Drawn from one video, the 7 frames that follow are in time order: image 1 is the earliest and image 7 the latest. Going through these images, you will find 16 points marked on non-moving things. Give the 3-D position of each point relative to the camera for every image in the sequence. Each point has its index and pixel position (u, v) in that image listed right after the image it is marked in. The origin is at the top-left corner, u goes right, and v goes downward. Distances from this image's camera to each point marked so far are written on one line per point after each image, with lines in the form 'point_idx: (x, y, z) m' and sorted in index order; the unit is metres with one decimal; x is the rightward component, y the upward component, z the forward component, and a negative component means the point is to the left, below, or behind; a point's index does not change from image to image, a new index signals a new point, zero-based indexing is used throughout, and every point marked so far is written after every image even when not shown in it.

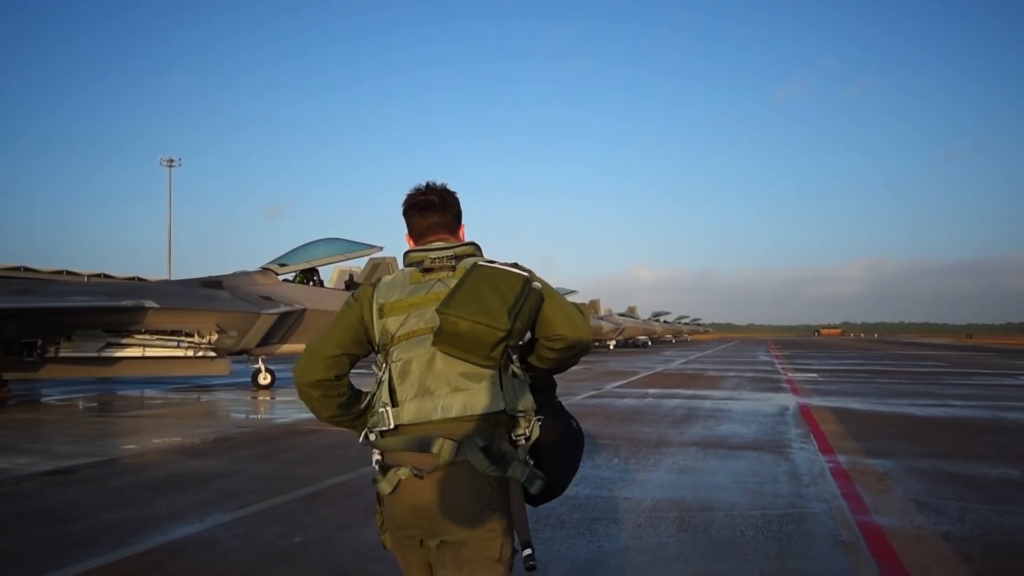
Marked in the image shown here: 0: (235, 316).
0: (-5.8, -0.6, +16.1) m
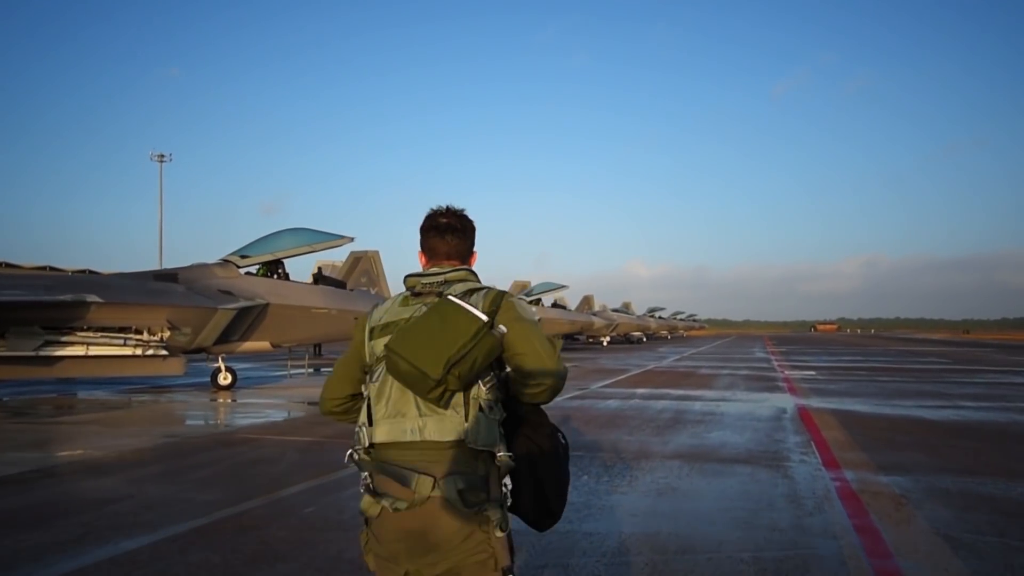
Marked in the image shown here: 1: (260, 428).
0: (-6.2, -0.4, +14.9) m
1: (-3.4, -1.9, +10.5) m
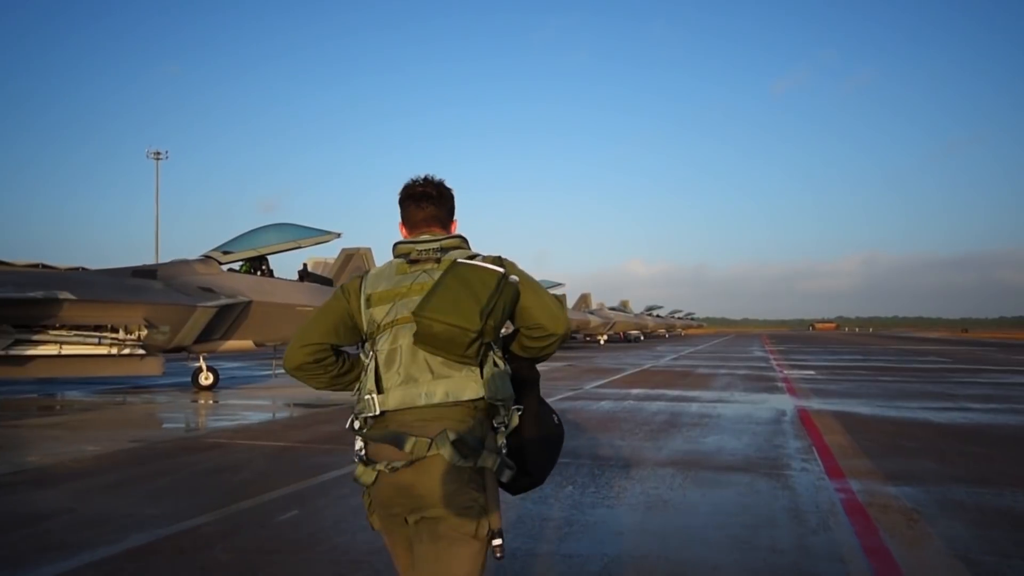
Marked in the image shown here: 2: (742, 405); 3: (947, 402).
0: (-6.4, -0.4, +14.4) m
1: (-3.6, -1.8, +10.0) m
2: (+3.9, -2.0, +13.1) m
3: (+7.6, -2.0, +13.6) m
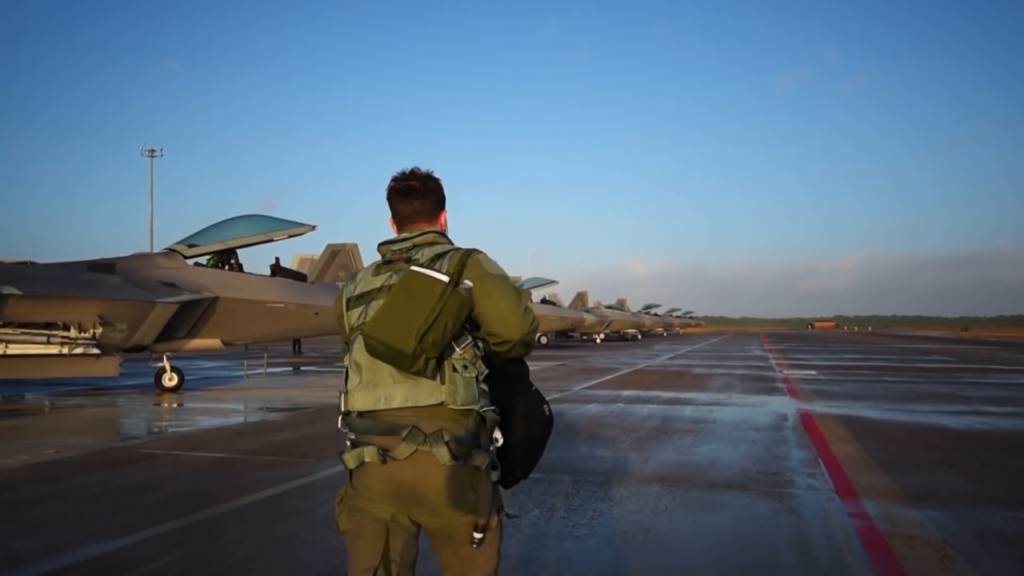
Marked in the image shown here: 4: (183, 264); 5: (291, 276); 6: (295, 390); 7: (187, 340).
0: (-6.8, -0.3, +13.4) m
1: (-3.9, -1.8, +9.0) m
2: (+3.5, -1.9, +12.1) m
3: (+7.3, -1.9, +12.6) m
4: (-6.4, +0.5, +15.0) m
5: (-4.8, +0.3, +16.8) m
6: (-4.8, -2.3, +17.0) m
7: (-6.2, -1.0, +14.8) m
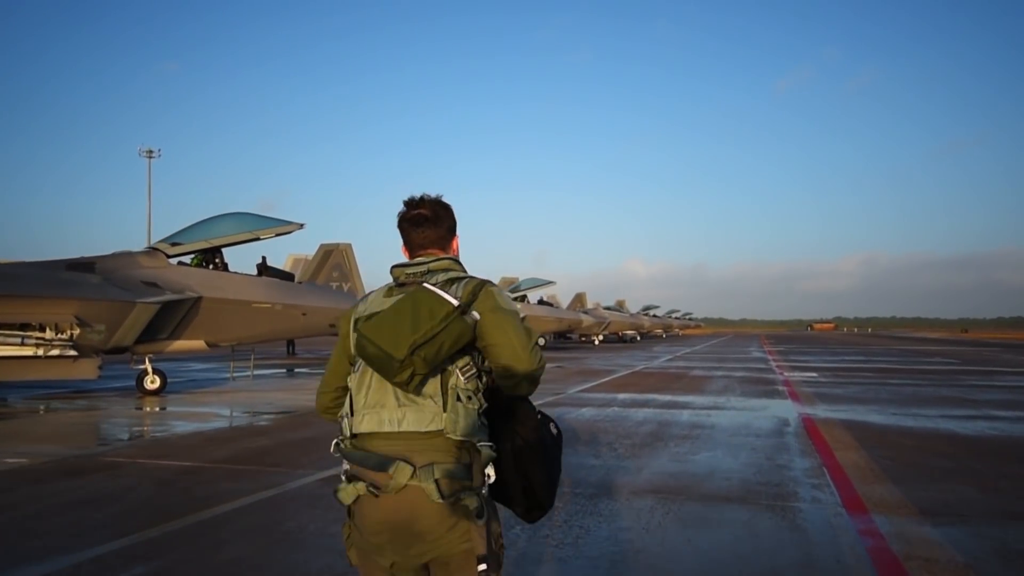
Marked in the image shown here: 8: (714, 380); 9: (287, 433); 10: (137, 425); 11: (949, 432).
0: (-6.9, -0.3, +13.0) m
1: (-4.0, -1.7, +8.5) m
2: (+3.4, -1.9, +11.7) m
3: (+7.2, -1.9, +12.2) m
4: (-6.5, +0.5, +14.6) m
5: (-4.9, +0.3, +16.3) m
6: (-4.9, -2.3, +16.5) m
7: (-6.3, -1.0, +14.3) m
8: (+5.1, -2.3, +19.6) m
9: (-2.9, -1.9, +9.9) m
10: (-6.1, -2.2, +12.6) m
11: (+5.4, -1.8, +9.7) m
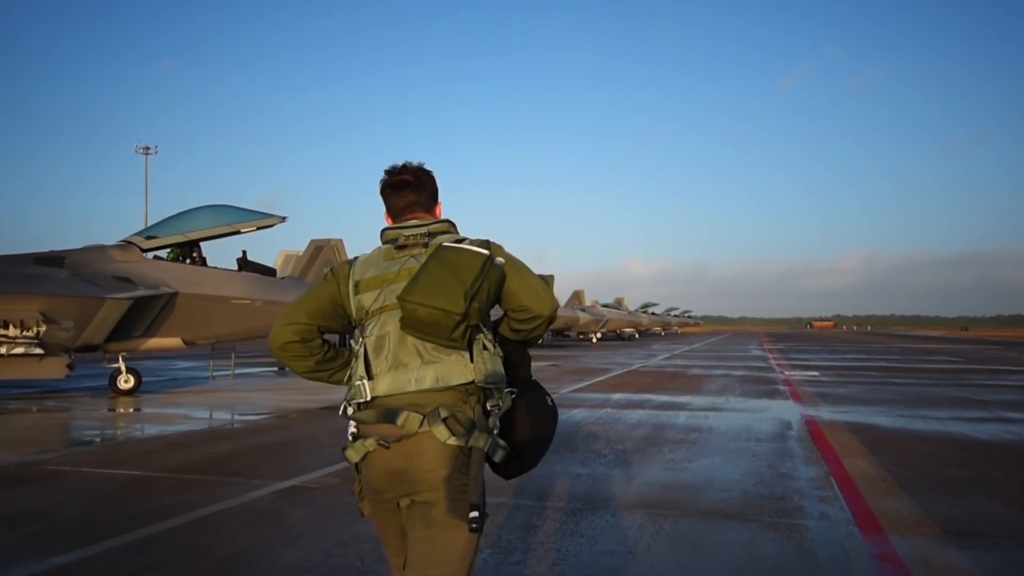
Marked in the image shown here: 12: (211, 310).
0: (-7.1, -0.2, +12.4) m
1: (-4.2, -1.7, +7.9) m
2: (+3.2, -1.8, +11.1) m
3: (+7.0, -1.8, +11.6) m
4: (-6.7, +0.5, +14.0) m
5: (-5.1, +0.4, +15.7) m
6: (-5.1, -2.2, +15.9) m
7: (-6.5, -0.9, +13.7) m
8: (+4.9, -2.2, +19.0) m
9: (-3.1, -1.8, +9.3) m
10: (-6.3, -2.2, +12.0) m
11: (+5.3, -1.7, +9.1) m
12: (-5.5, -0.4, +14.2) m
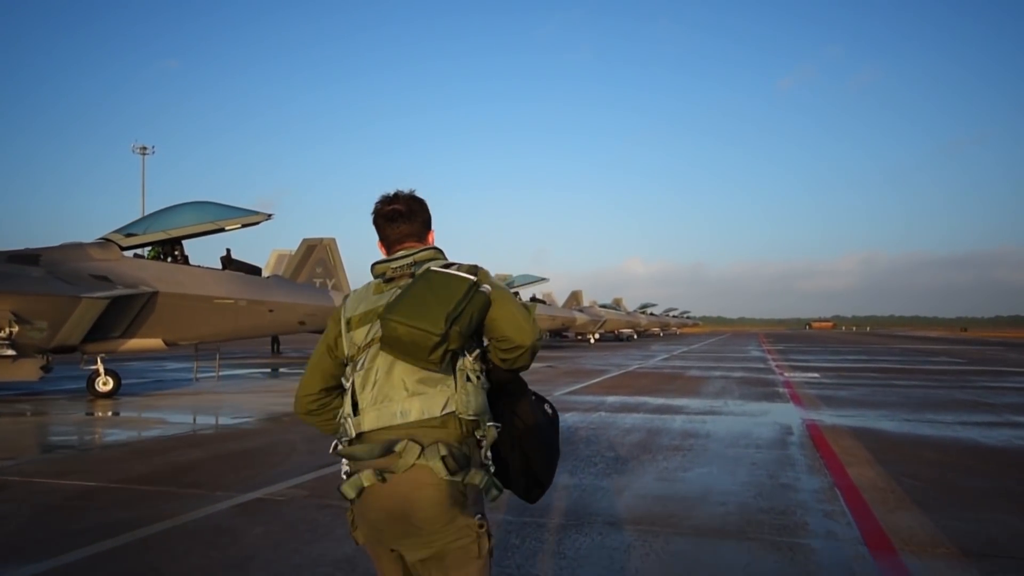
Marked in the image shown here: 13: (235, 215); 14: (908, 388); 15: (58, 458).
0: (-7.2, -0.2, +11.9) m
1: (-4.4, -1.7, +7.5) m
2: (+3.1, -1.8, +10.7) m
3: (+6.8, -1.8, +11.2) m
4: (-6.8, +0.6, +13.5) m
5: (-5.2, +0.4, +15.3) m
6: (-5.3, -2.2, +15.5) m
7: (-6.7, -0.9, +13.3) m
8: (+4.8, -2.2, +18.6) m
9: (-3.2, -1.8, +8.9) m
10: (-6.5, -2.1, +11.6) m
11: (+5.1, -1.7, +8.6) m
12: (-5.6, -0.4, +13.7) m
13: (-5.0, +1.3, +14.2) m
14: (+8.2, -2.1, +16.2) m
15: (-4.4, -1.7, +7.6) m
